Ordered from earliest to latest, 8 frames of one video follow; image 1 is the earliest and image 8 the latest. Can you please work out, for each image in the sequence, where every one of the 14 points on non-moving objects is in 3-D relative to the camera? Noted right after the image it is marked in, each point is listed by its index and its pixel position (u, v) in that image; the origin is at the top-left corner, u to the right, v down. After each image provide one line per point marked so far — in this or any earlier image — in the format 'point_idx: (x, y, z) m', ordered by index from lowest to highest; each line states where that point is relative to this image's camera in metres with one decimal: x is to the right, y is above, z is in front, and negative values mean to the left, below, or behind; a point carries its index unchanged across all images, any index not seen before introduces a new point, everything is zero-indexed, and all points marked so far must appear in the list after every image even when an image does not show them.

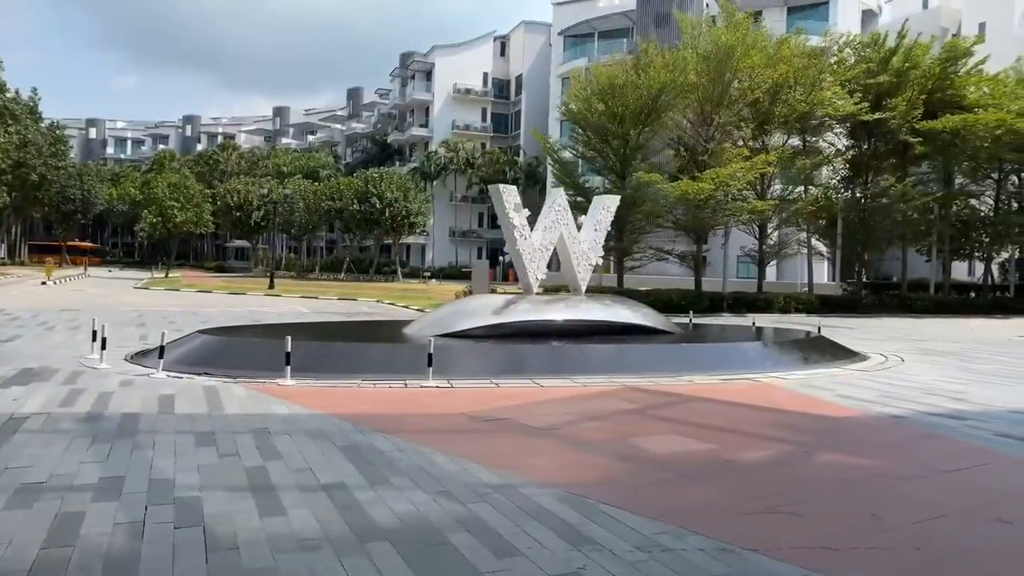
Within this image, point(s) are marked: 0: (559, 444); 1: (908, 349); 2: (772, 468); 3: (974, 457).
0: (+0.4, -1.5, +7.1) m
1: (+10.2, -1.6, +19.1) m
2: (+2.3, -1.6, +6.5) m
3: (+4.5, -1.6, +7.2) m
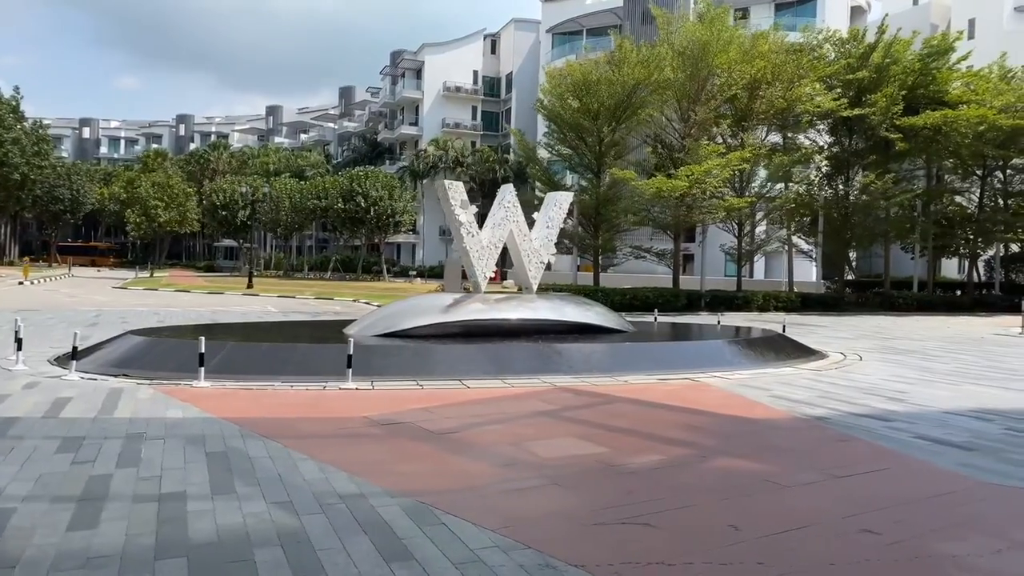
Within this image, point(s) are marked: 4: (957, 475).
0: (-0.7, -1.5, +6.9) m
1: (+9.1, -1.5, +18.8) m
2: (+1.2, -1.5, +6.3) m
3: (+3.4, -1.6, +6.9) m
4: (+3.9, -1.7, +6.5) m
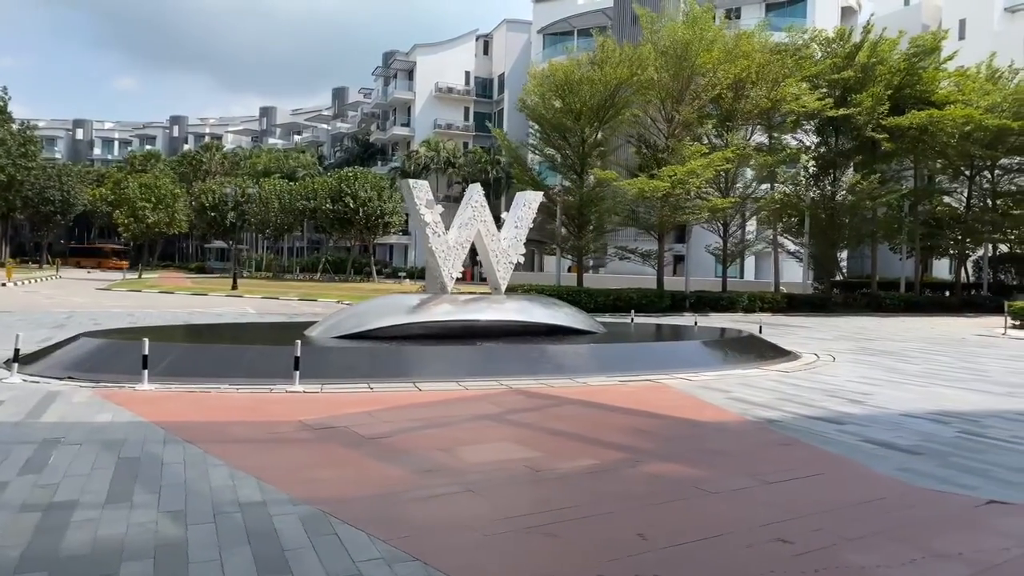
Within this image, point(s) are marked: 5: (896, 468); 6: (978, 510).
0: (-1.3, -1.5, +6.7) m
1: (+8.4, -1.5, +18.6) m
2: (+0.6, -1.5, +6.1) m
3: (+2.8, -1.6, +6.7) m
4: (+3.3, -1.6, +6.3) m
5: (+3.4, -1.6, +6.7) m
6: (+3.5, -1.7, +5.5) m
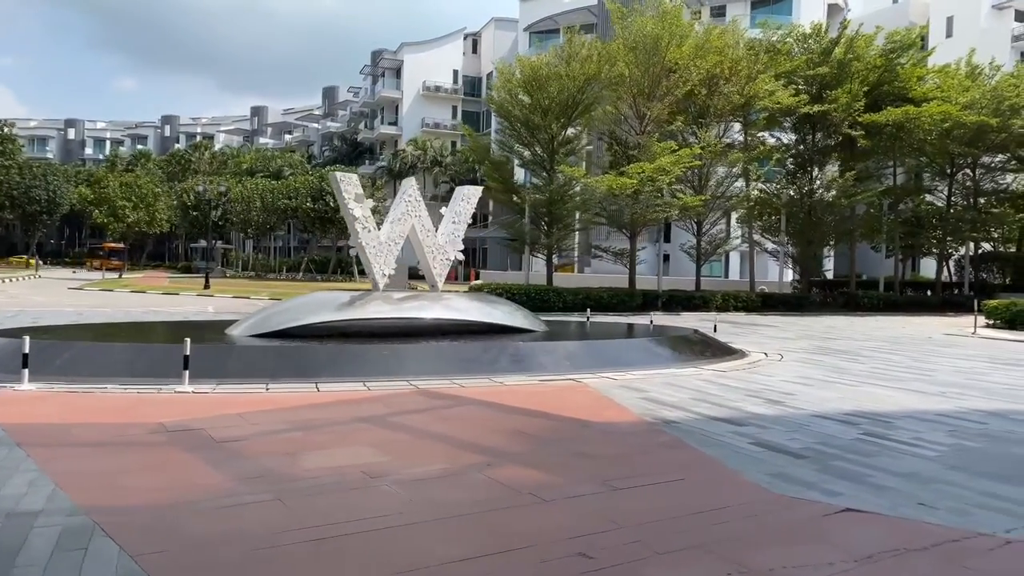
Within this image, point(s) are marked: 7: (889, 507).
0: (-2.6, -1.4, +6.2) m
1: (+7.1, -1.5, +18.2) m
2: (-0.7, -1.5, +5.6) m
3: (+1.5, -1.6, +6.3) m
4: (+2.0, -1.6, +5.9) m
5: (+2.1, -1.6, +6.3) m
6: (+2.2, -1.6, +5.1) m
7: (+2.7, -1.6, +5.4) m
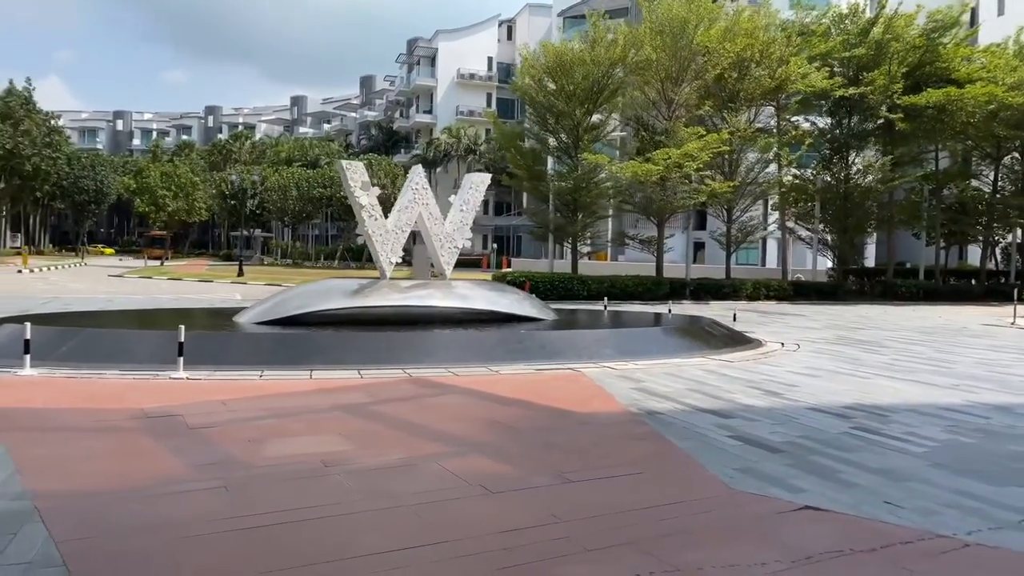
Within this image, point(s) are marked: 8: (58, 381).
0: (-2.9, -1.3, +6.3) m
1: (+7.5, -1.2, +17.7) m
2: (-1.1, -1.4, +5.6) m
3: (+1.1, -1.5, +6.1) m
4: (+1.6, -1.5, +5.7) m
5: (+1.8, -1.5, +6.1) m
6: (+1.8, -1.5, +4.9) m
7: (+2.4, -1.5, +5.2) m
8: (-5.7, -1.2, +9.2) m
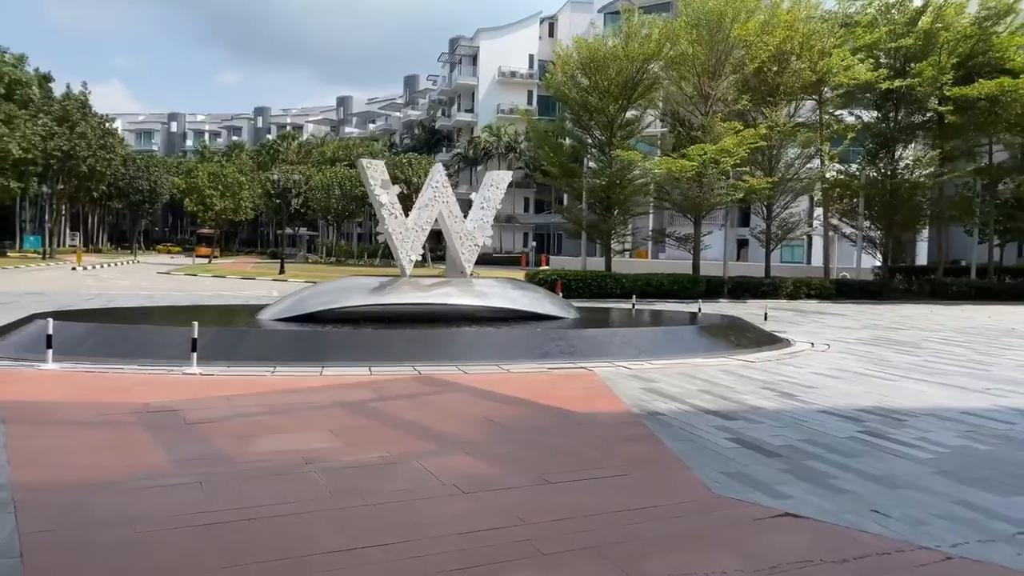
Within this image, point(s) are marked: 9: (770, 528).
0: (-3.1, -1.3, +6.4) m
1: (+8.0, -1.2, +17.1) m
2: (-1.3, -1.4, +5.6) m
3: (+1.0, -1.5, +6.0) m
4: (+1.5, -1.5, +5.6) m
5: (+1.7, -1.5, +5.9) m
6: (+1.6, -1.5, +4.7) m
7: (+2.2, -1.5, +5.0) m
8: (-5.6, -1.1, +9.5) m
9: (+1.6, -1.5, +4.7) m
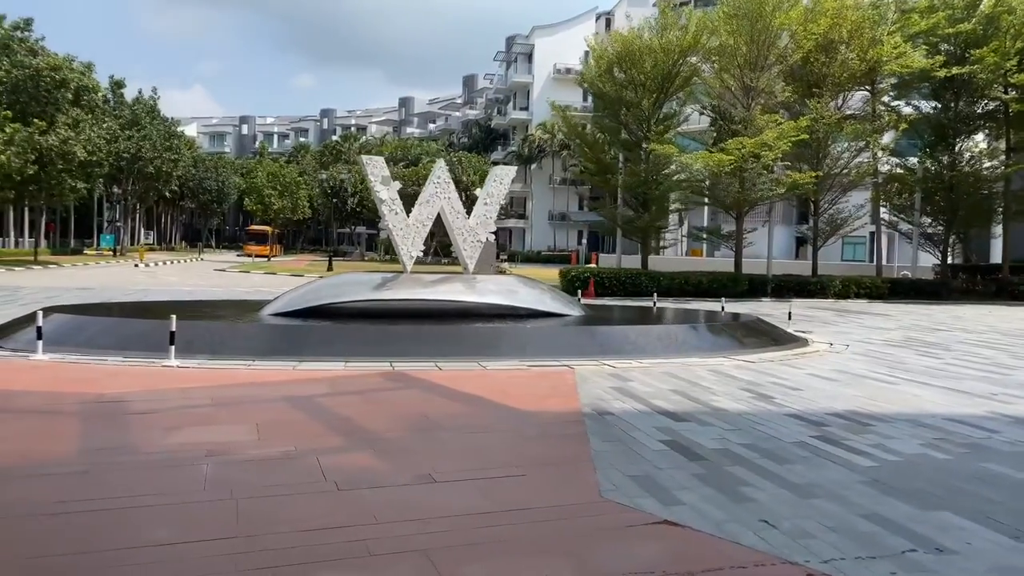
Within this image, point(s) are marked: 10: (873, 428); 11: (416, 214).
0: (-3.8, -1.2, +6.6) m
1: (+8.2, -1.1, +16.3) m
2: (-2.1, -1.3, +5.6) m
3: (+0.2, -1.4, +5.8) m
4: (+0.6, -1.4, +5.3) m
5: (+0.9, -1.4, +5.6) m
6: (+0.7, -1.5, +4.5) m
7: (+1.3, -1.5, +4.6) m
8: (-6.0, -1.0, +9.8) m
9: (+0.7, -1.5, +4.4) m
10: (+3.7, -1.4, +7.5) m
11: (-1.9, +1.5, +14.5) m
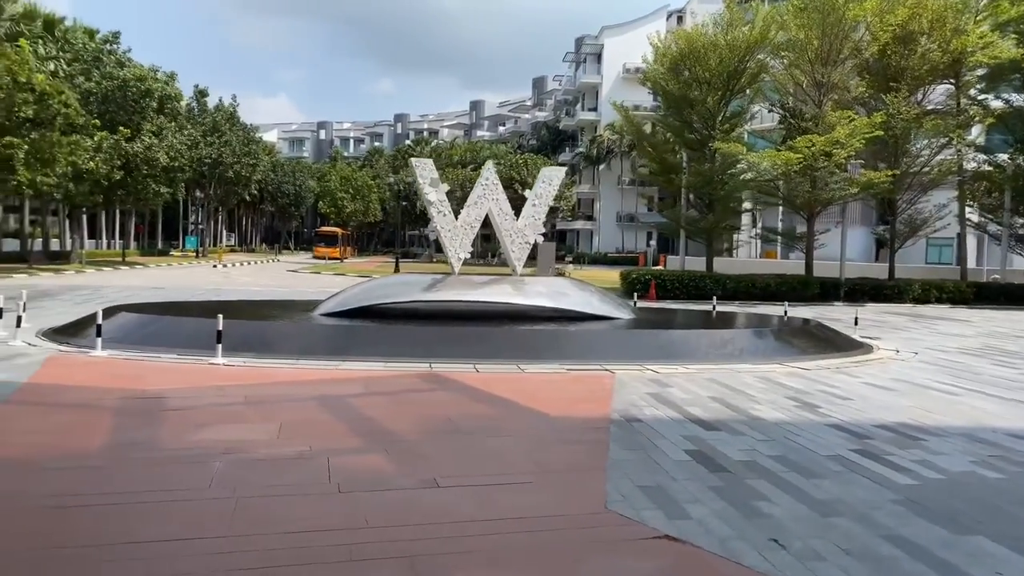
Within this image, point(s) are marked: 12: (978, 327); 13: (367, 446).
0: (-3.6, -1.2, +6.8) m
1: (+9.3, -1.2, +15.3) m
2: (-2.0, -1.3, +5.7) m
3: (+0.3, -1.4, +5.6) m
4: (+0.7, -1.5, +5.1) m
5: (+1.0, -1.4, +5.4) m
6: (+0.6, -1.5, +4.3) m
7: (+1.3, -1.5, +4.4) m
8: (-5.5, -1.0, +10.3) m
9: (+0.7, -1.5, +4.2) m
10: (+3.9, -1.5, +7.0) m
11: (-0.9, +1.4, +14.6) m
12: (+12.6, -1.1, +20.0) m
13: (-1.2, -1.3, +6.2) m
